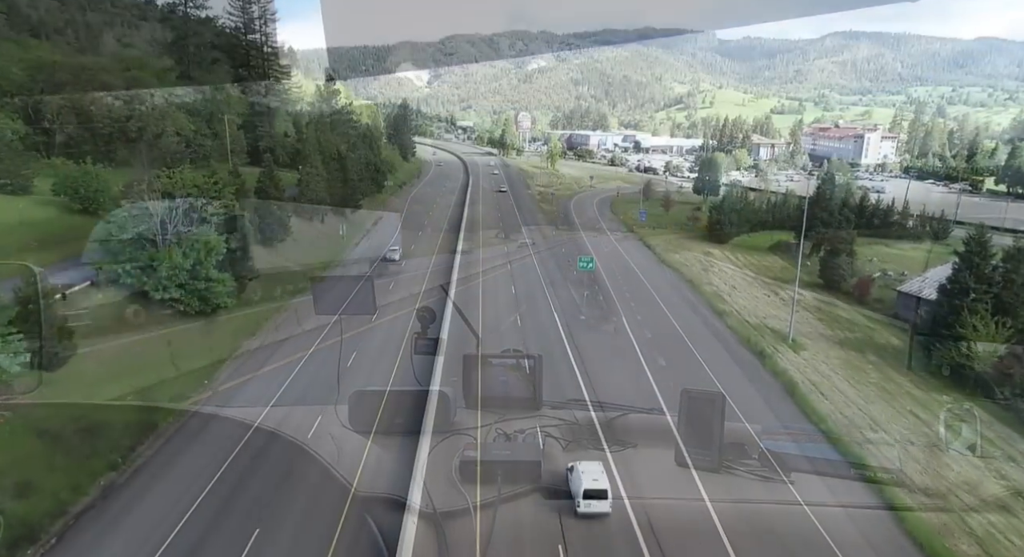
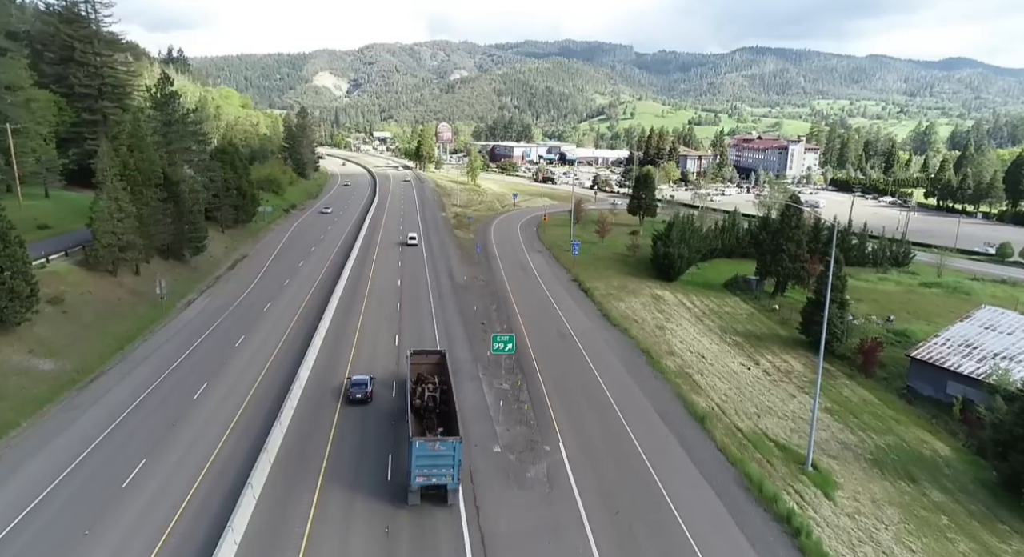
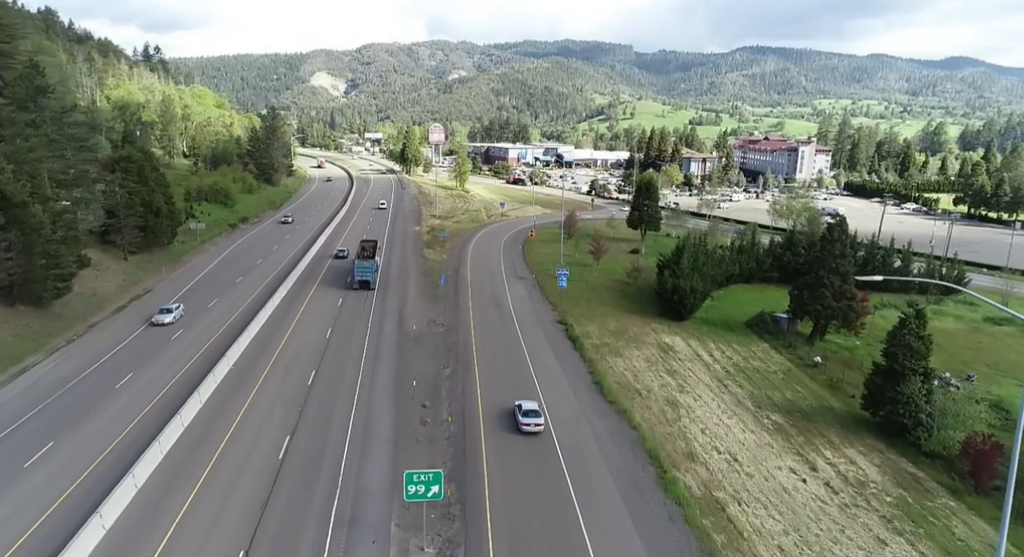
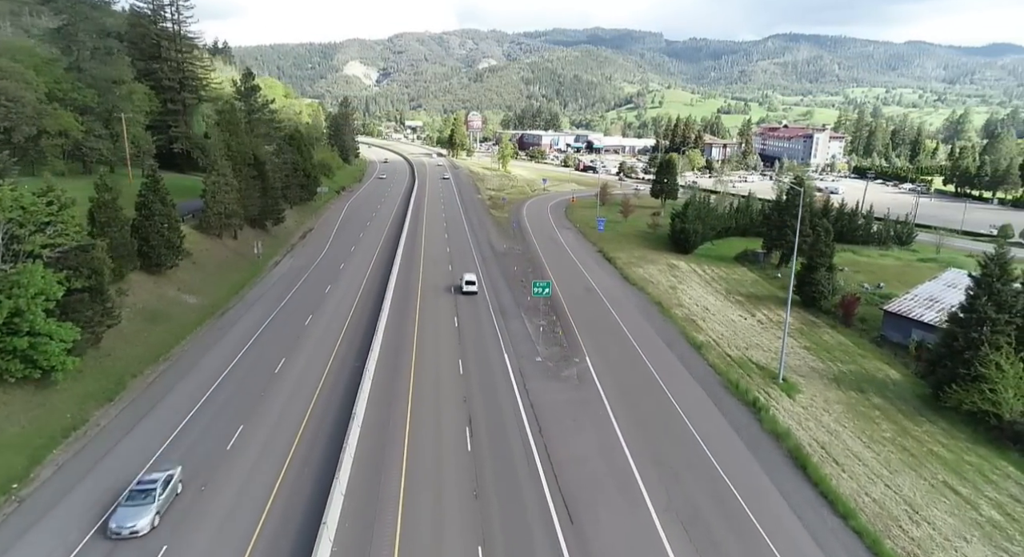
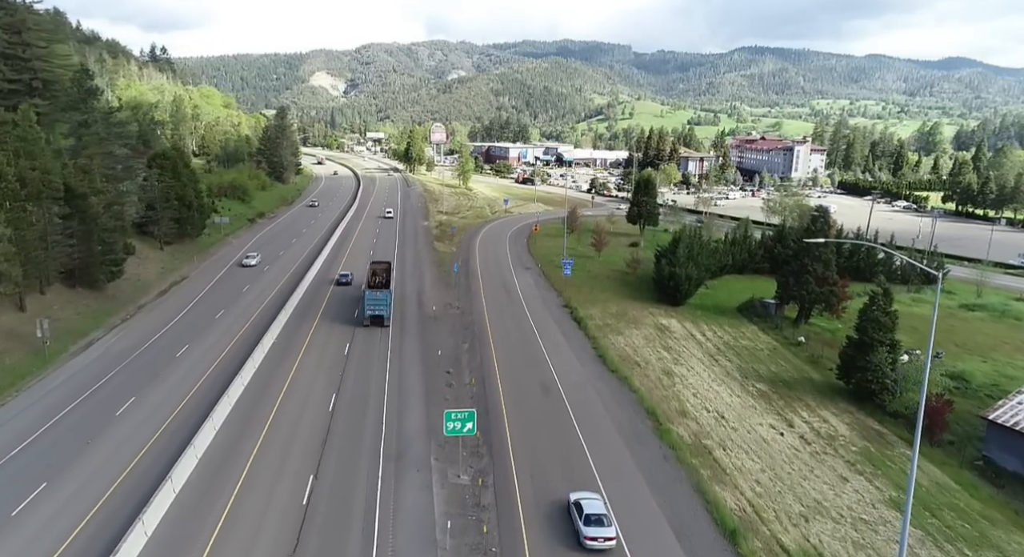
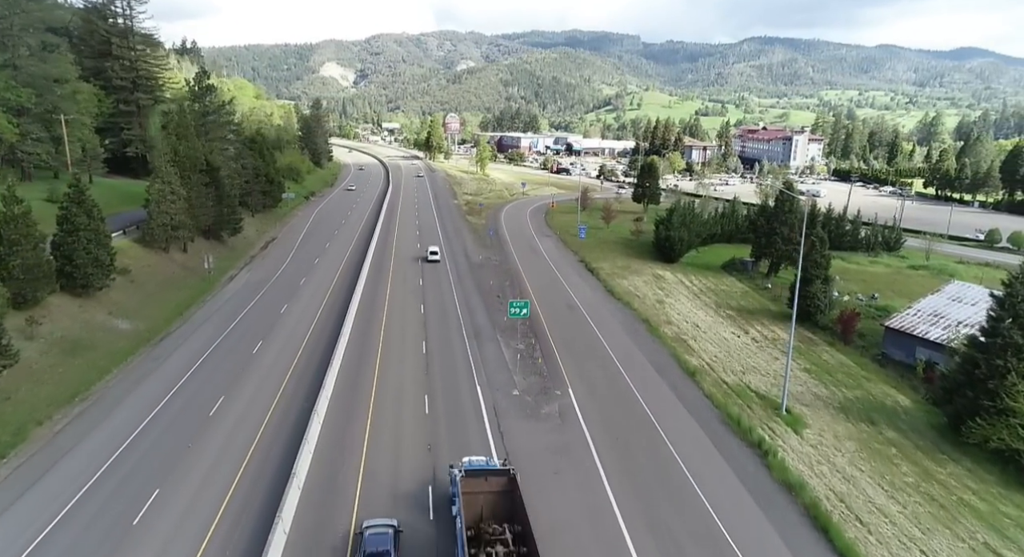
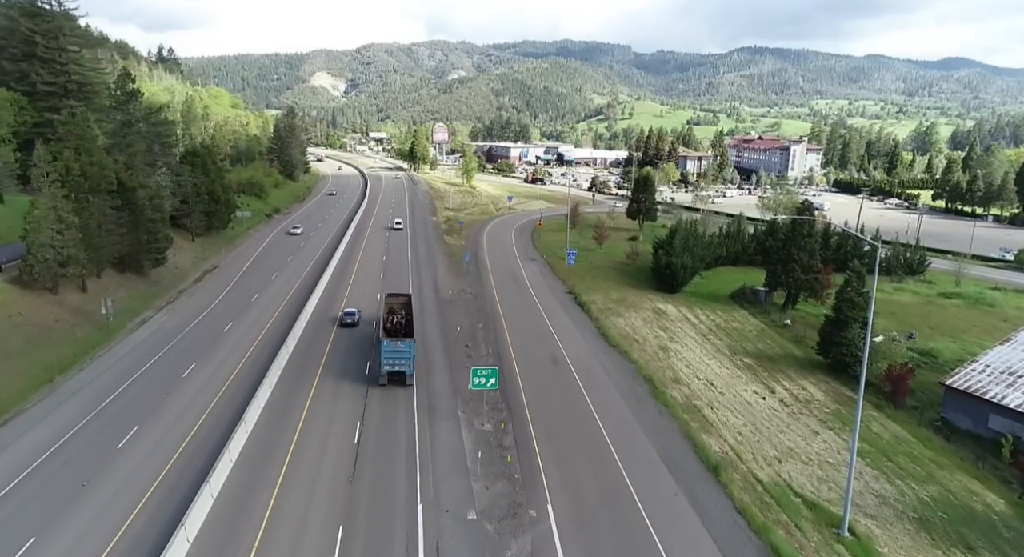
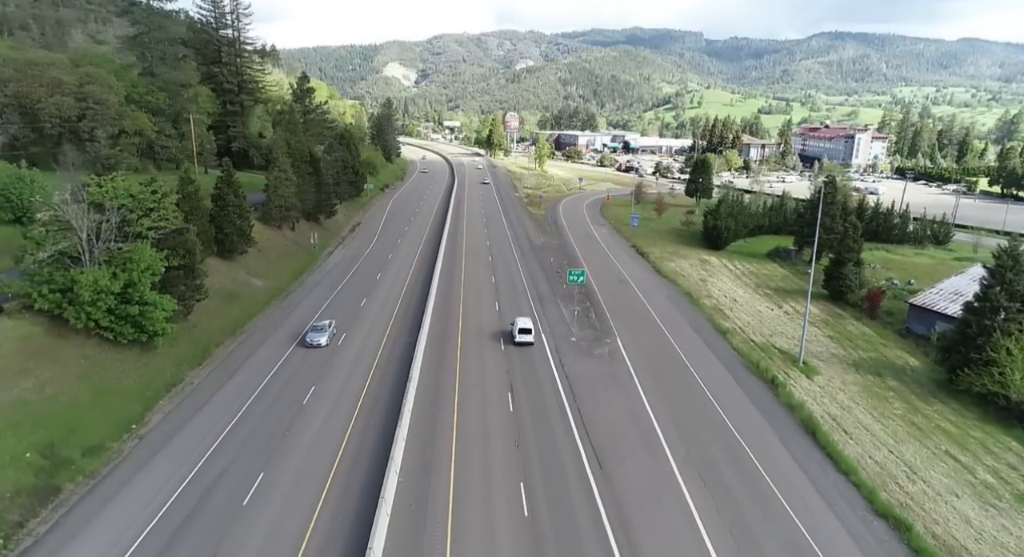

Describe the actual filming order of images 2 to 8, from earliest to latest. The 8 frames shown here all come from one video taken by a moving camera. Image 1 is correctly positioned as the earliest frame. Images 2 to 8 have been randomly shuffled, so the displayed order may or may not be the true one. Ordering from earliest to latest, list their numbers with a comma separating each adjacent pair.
8, 4, 6, 2, 7, 5, 3
